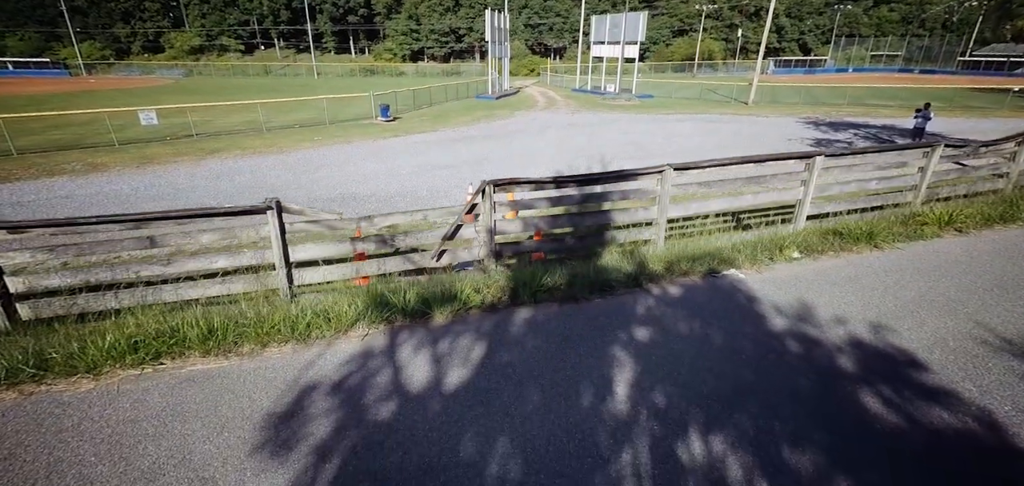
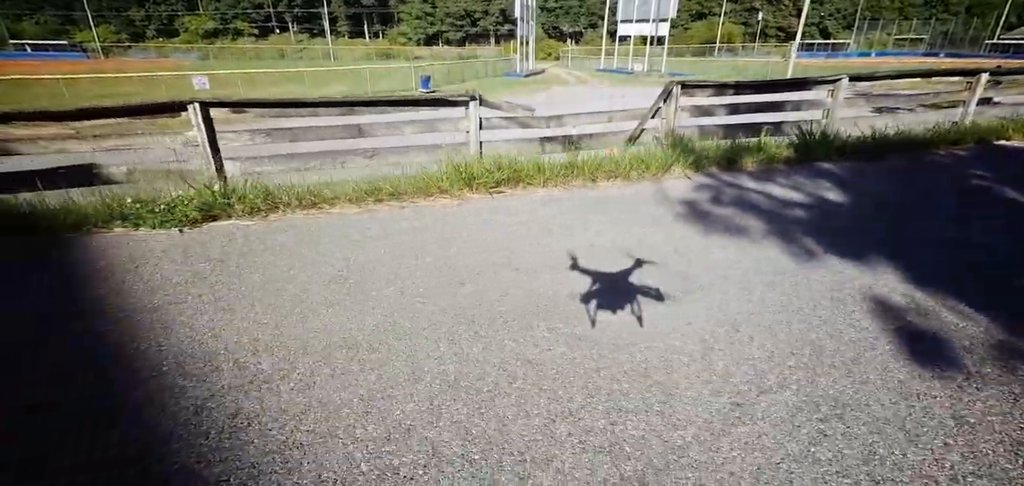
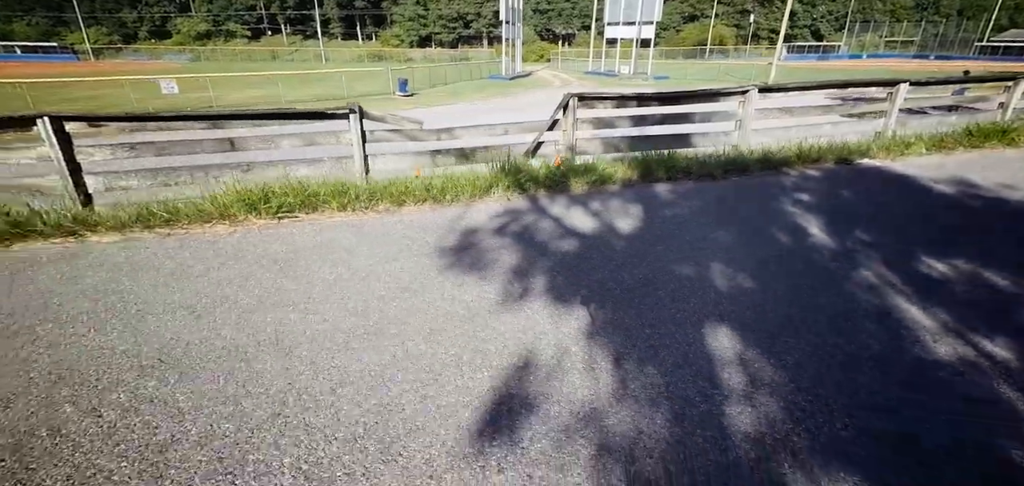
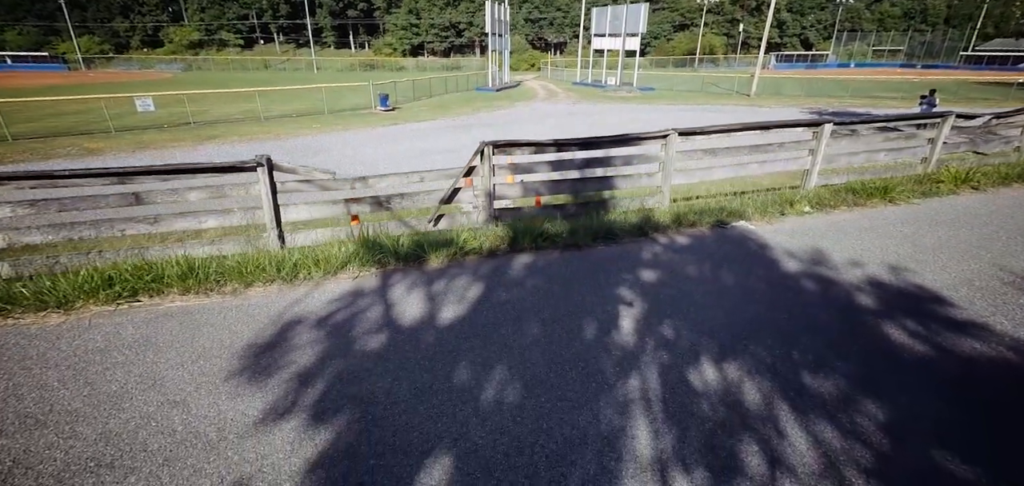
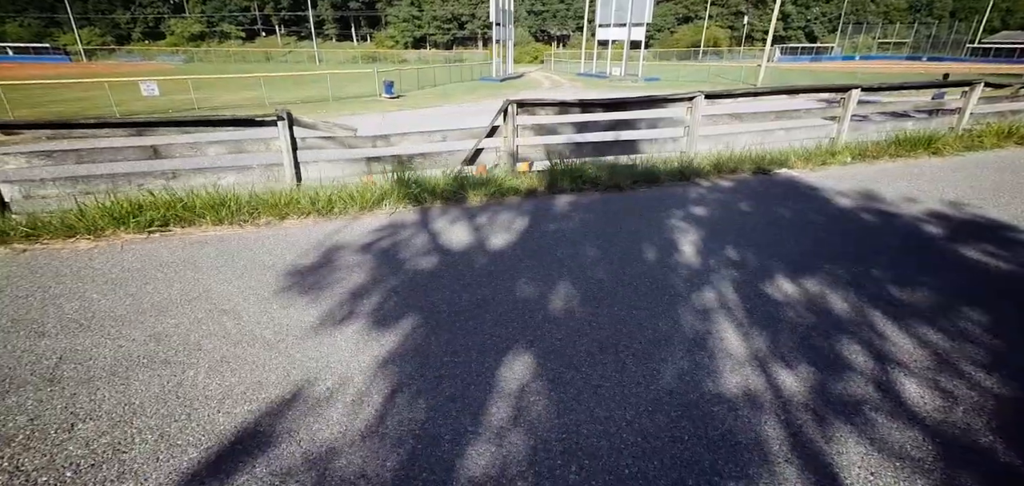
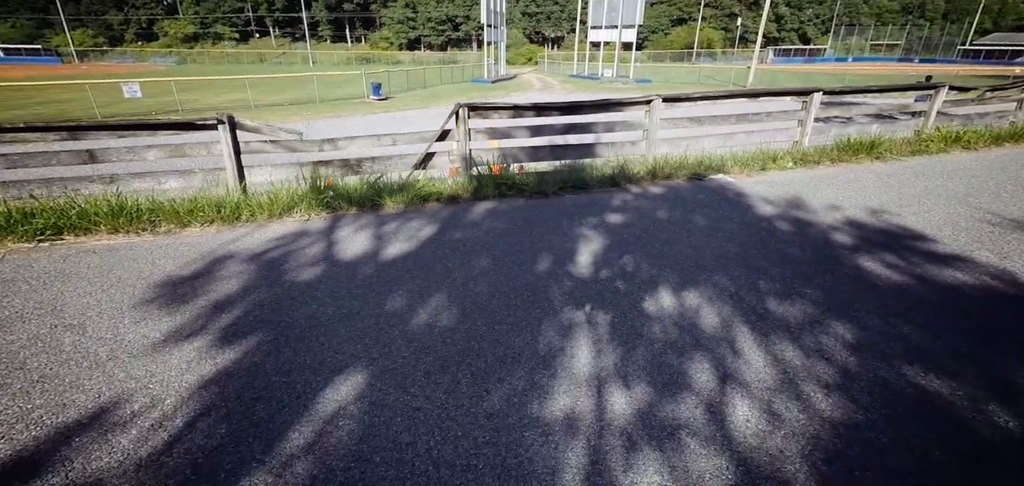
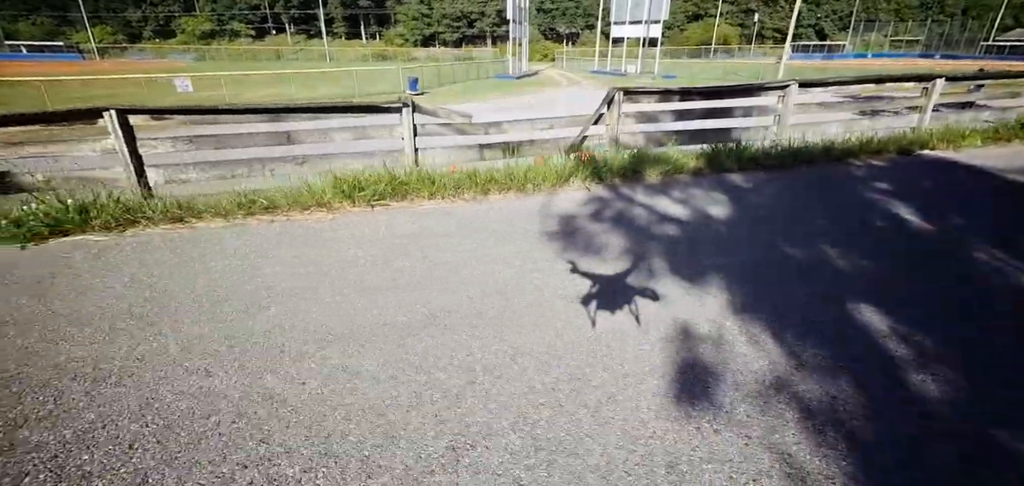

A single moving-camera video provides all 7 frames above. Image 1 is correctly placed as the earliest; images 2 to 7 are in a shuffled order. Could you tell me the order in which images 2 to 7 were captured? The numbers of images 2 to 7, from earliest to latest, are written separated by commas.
4, 6, 5, 3, 7, 2
